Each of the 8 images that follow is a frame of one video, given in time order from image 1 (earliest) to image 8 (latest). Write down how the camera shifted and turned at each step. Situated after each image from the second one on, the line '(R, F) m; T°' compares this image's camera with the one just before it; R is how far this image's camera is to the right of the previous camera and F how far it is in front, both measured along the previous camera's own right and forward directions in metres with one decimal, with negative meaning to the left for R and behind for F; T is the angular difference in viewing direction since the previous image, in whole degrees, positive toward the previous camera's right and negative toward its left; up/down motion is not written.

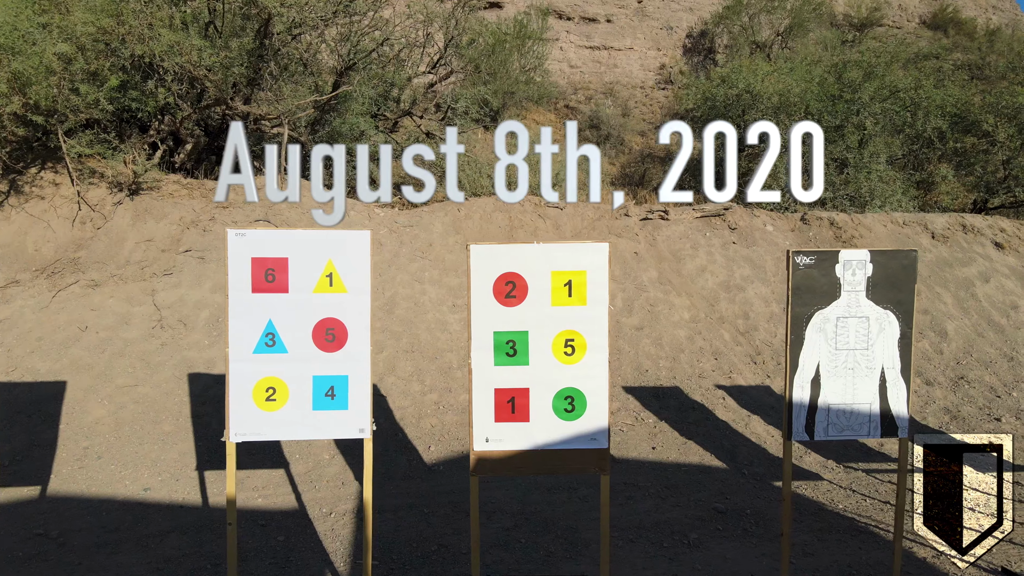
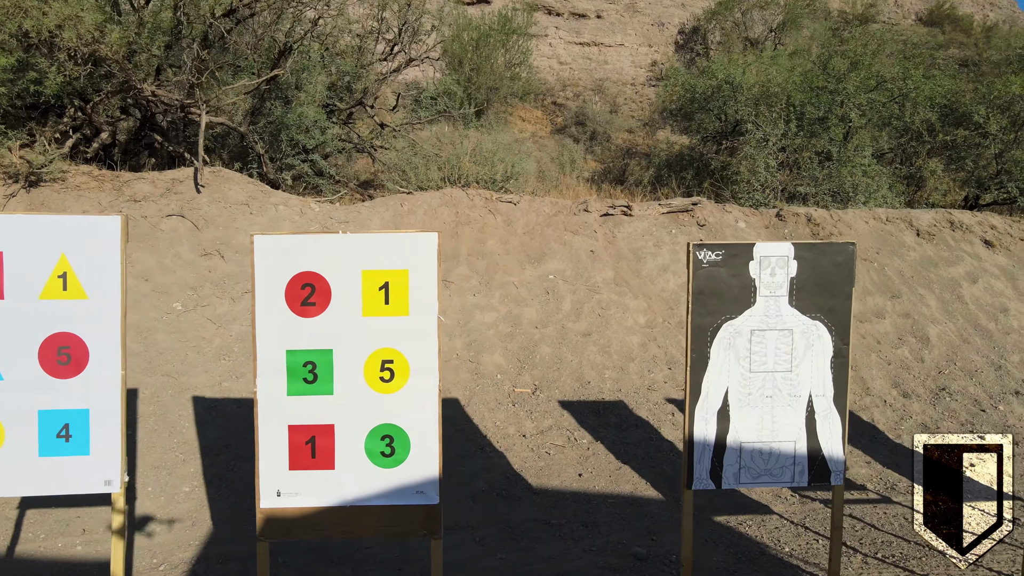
(+0.8, +0.8) m; 0°
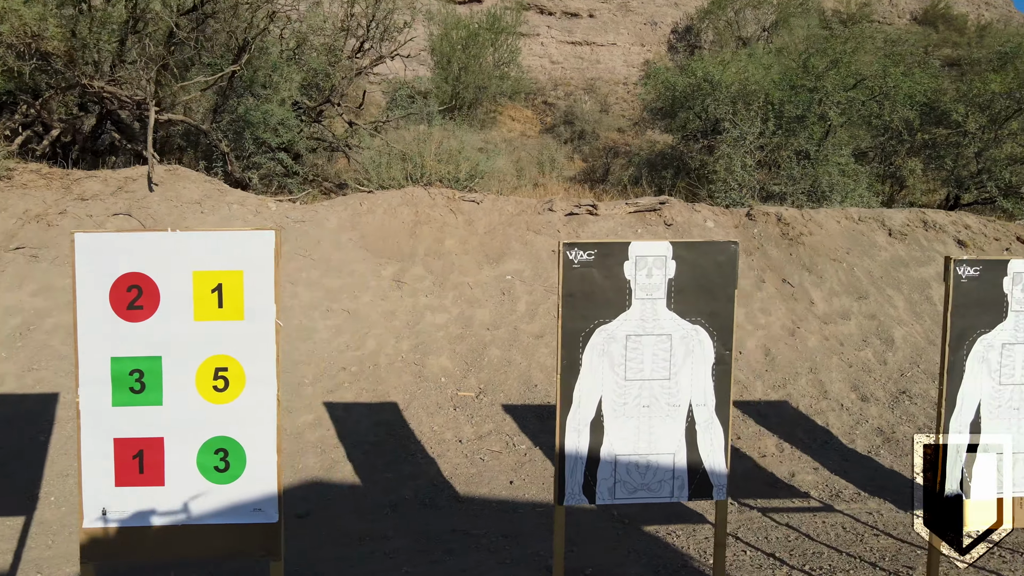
(+0.6, +0.2) m; 0°
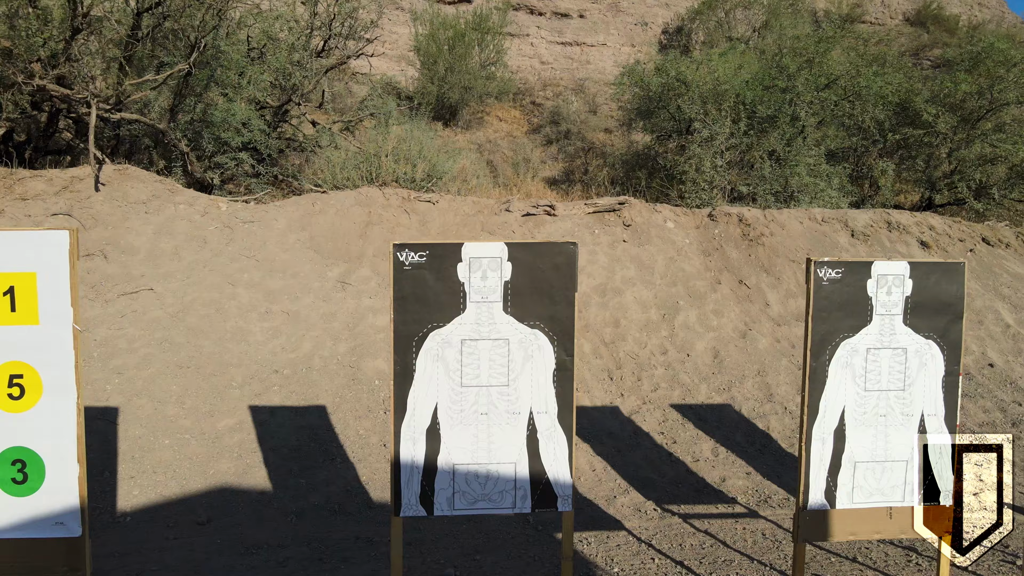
(+0.7, +0.1) m; 0°
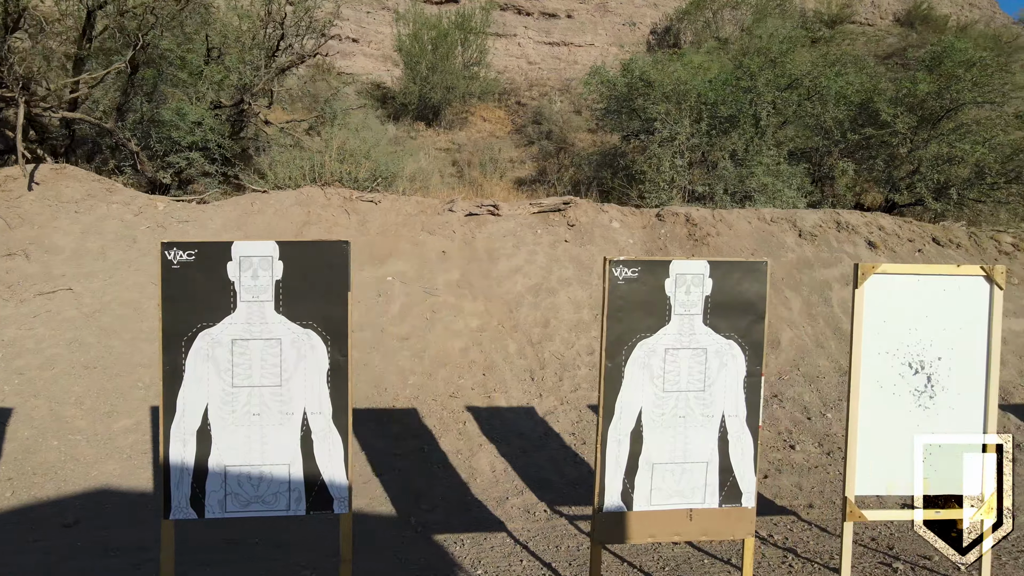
(+0.9, 0.0) m; 0°
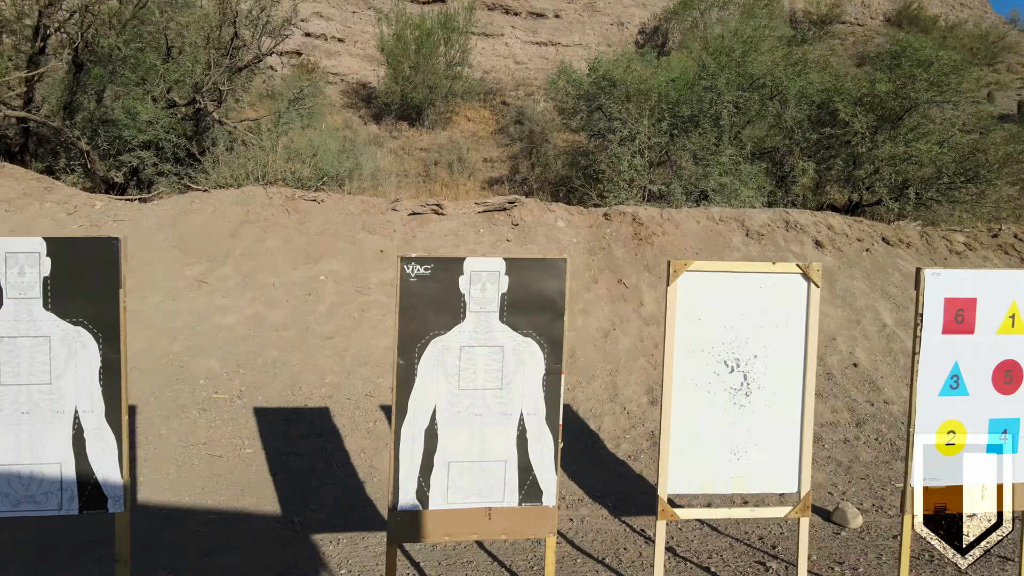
(+0.9, 0.0) m; 0°
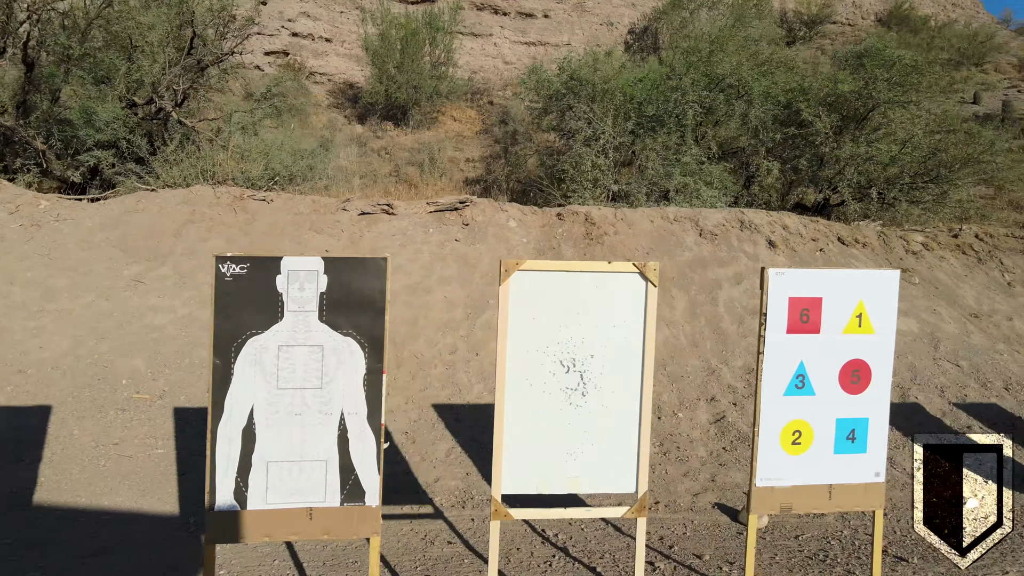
(+0.8, 0.0) m; 0°
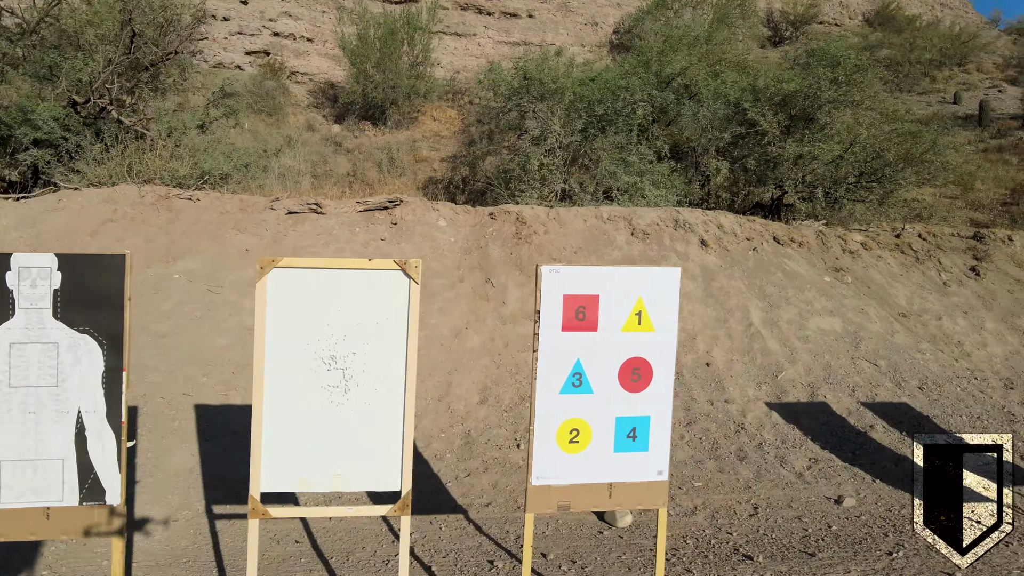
(+1.1, 0.0) m; 0°
